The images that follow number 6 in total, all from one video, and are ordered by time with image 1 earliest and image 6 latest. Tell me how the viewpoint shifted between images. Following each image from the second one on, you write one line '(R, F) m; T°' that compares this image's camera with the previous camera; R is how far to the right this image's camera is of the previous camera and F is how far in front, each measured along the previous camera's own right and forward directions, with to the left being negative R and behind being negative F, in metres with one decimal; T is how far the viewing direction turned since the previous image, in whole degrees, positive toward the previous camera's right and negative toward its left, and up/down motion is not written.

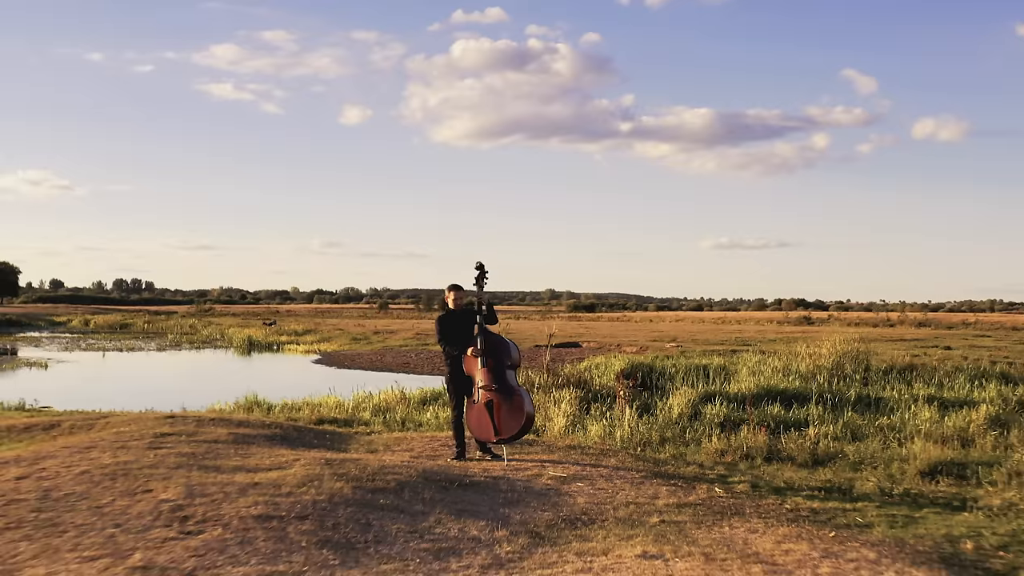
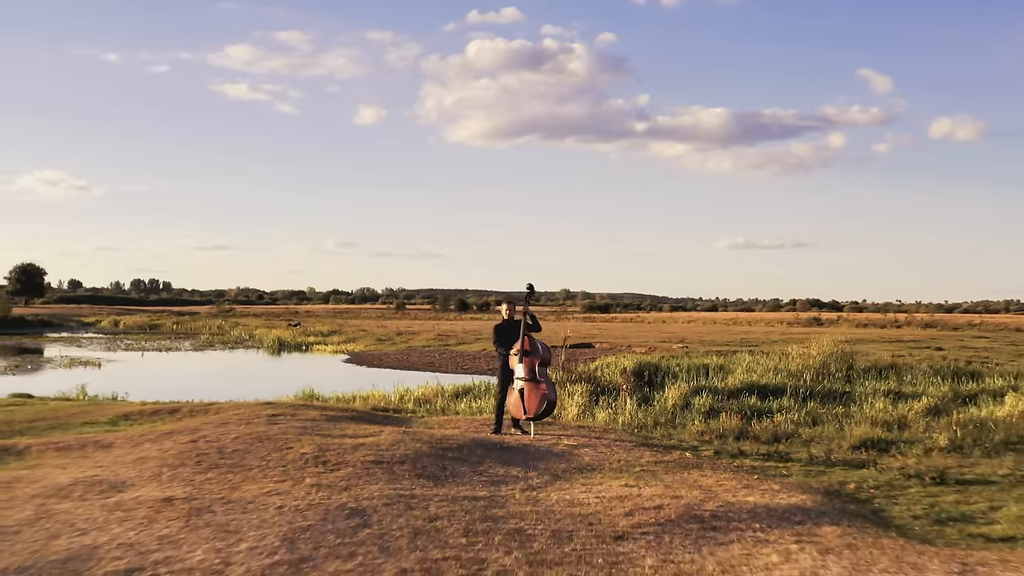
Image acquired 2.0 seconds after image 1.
(-0.1, -2.8) m; -1°
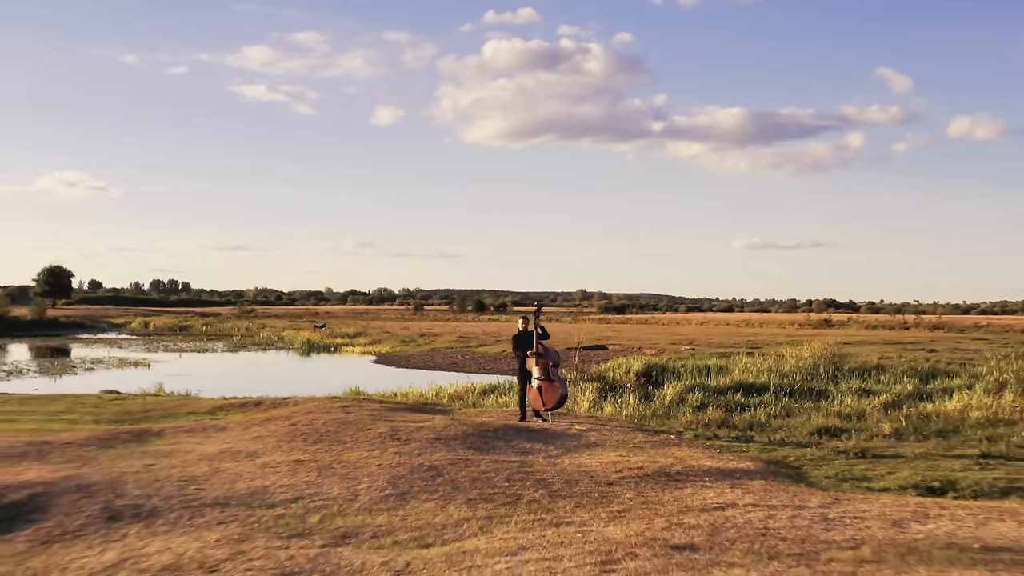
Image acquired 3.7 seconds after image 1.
(-0.1, -2.9) m; -1°
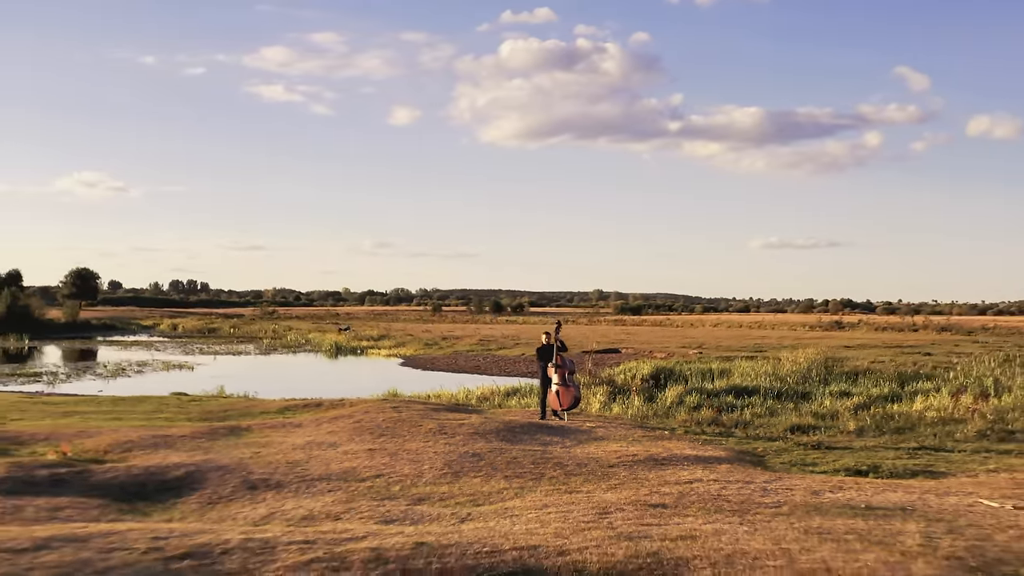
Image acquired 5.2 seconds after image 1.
(-0.1, -2.9) m; -1°
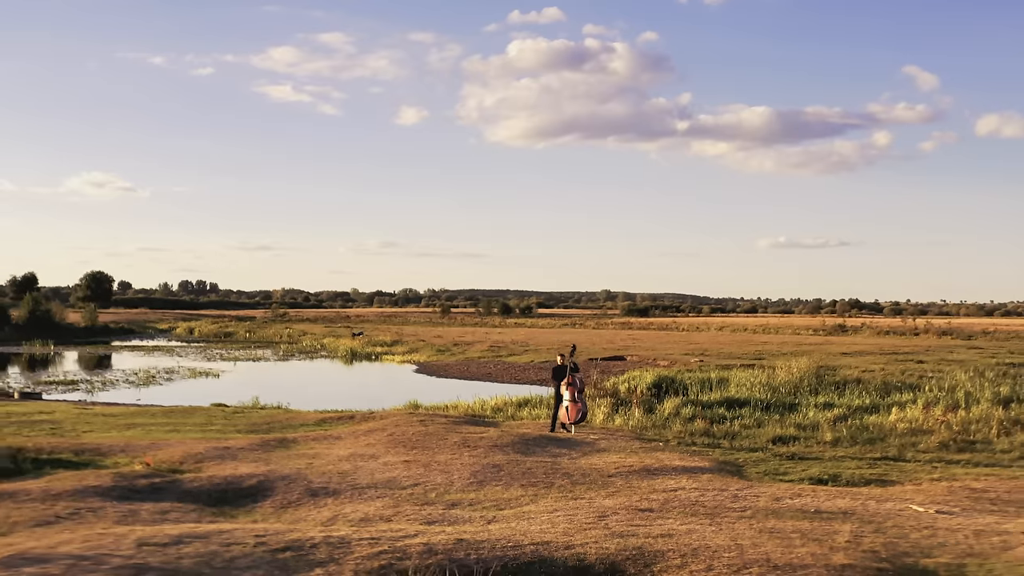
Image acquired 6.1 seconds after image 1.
(-0.1, -2.2) m; -1°
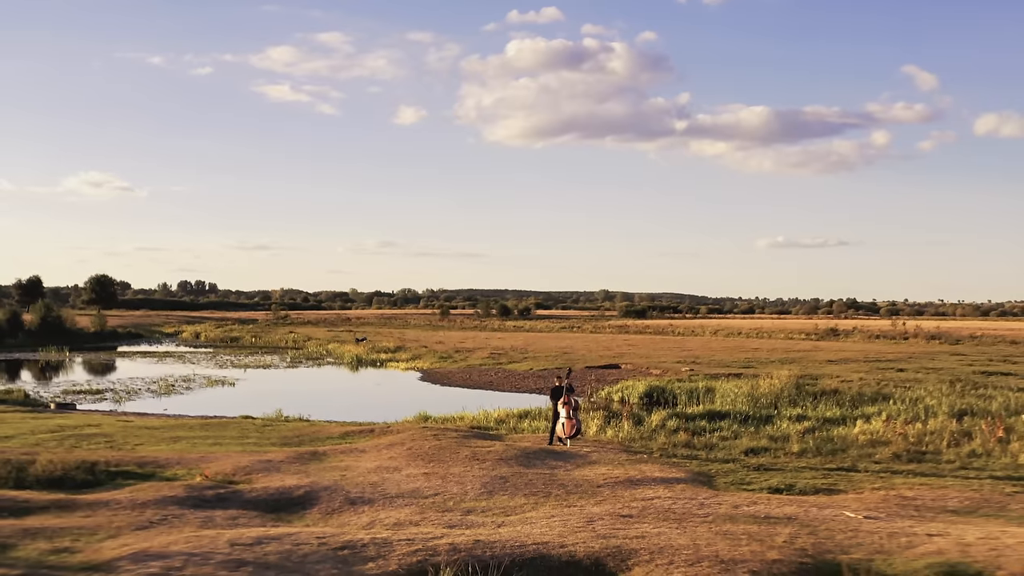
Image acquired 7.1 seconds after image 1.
(-0.1, -2.6) m; 0°
